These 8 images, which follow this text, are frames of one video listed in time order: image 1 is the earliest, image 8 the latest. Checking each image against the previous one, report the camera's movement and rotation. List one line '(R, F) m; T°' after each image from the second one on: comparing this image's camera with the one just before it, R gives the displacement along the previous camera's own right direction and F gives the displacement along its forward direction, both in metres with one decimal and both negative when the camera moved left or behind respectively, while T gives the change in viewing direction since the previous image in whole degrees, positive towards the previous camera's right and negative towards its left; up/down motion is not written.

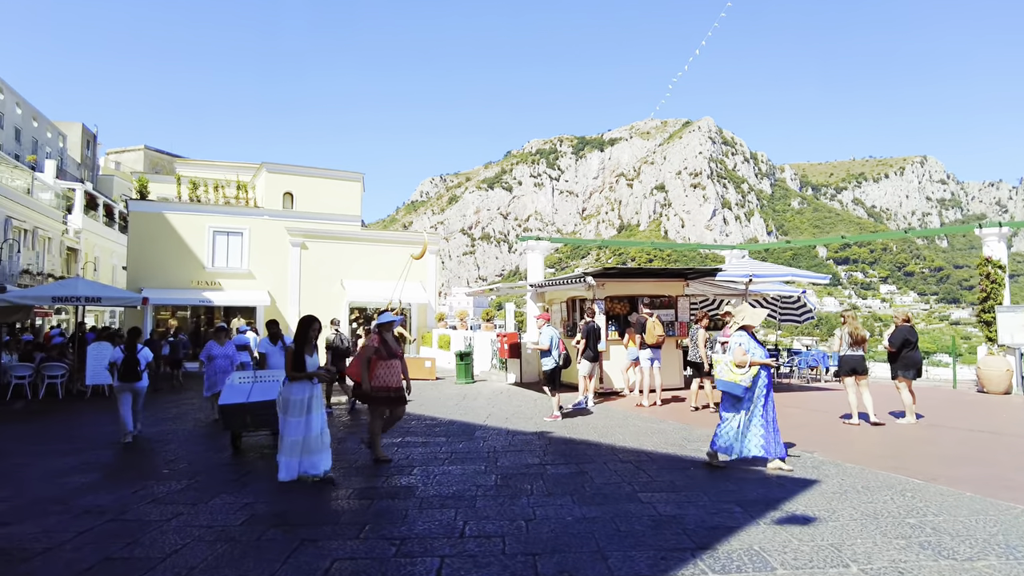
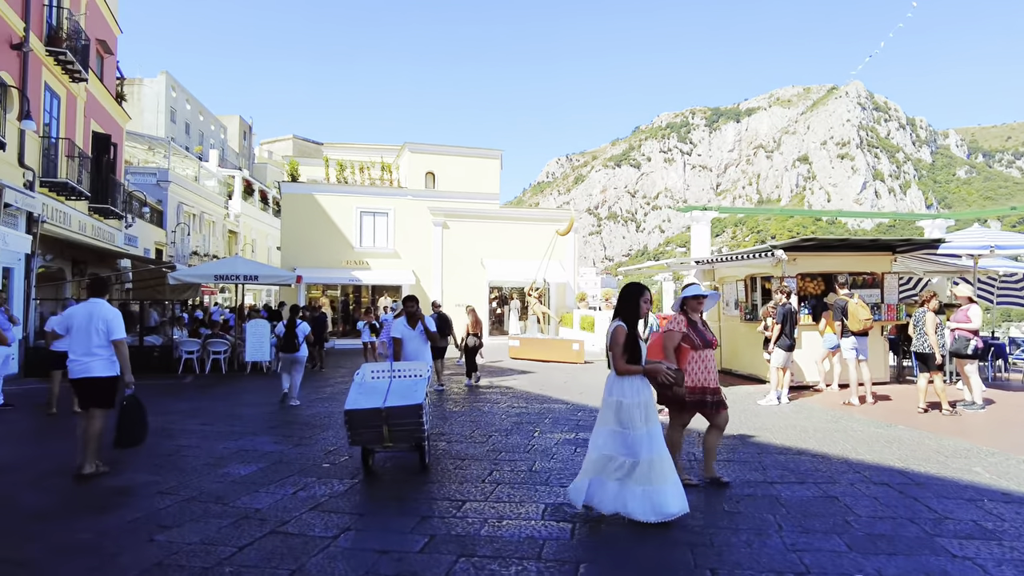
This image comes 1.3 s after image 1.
(-0.7, +1.0) m; -11°
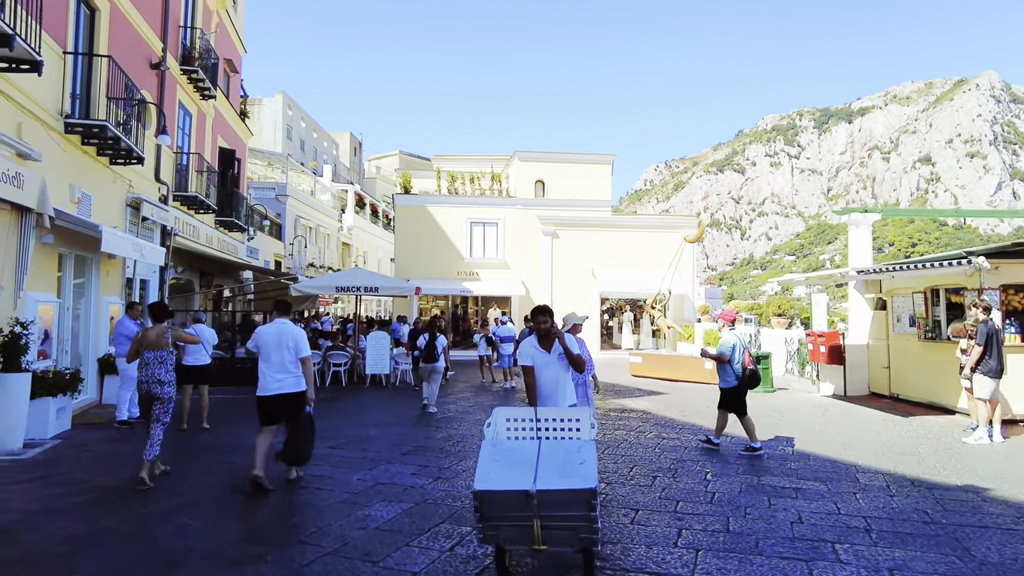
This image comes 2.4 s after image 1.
(-0.6, +0.8) m; -8°
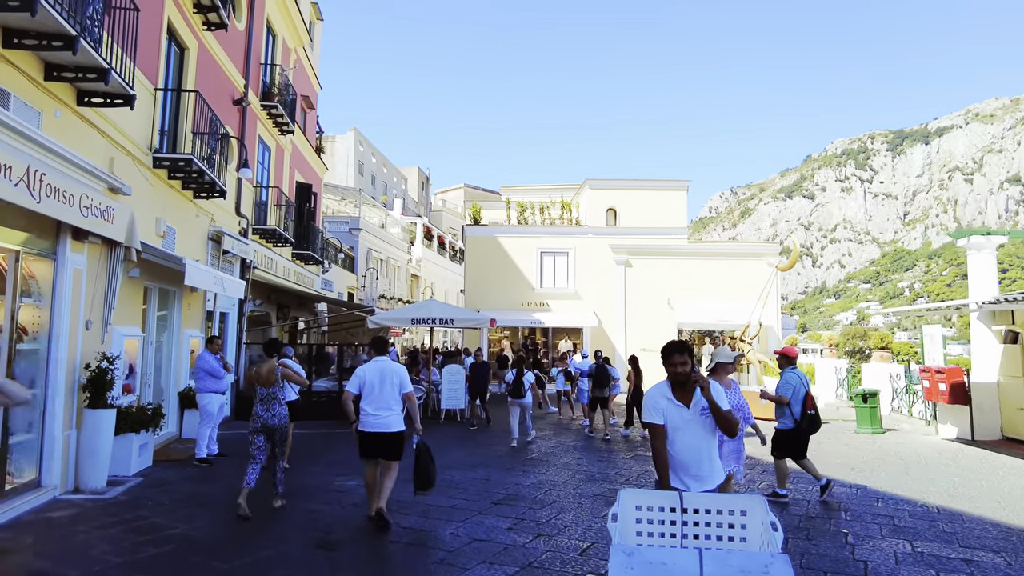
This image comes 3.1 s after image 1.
(-0.4, +0.5) m; -5°
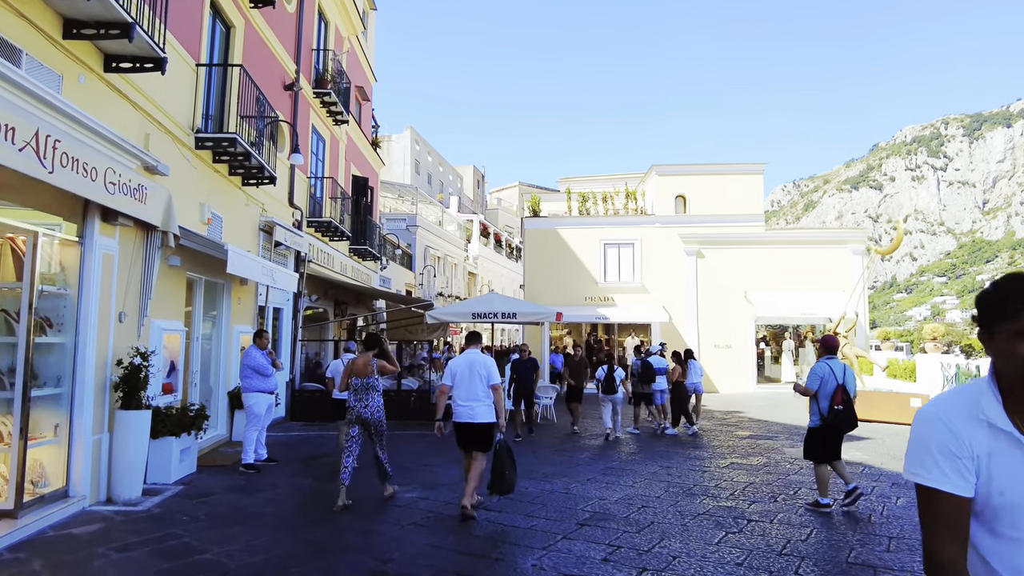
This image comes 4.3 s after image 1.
(-0.2, +1.0) m; -5°
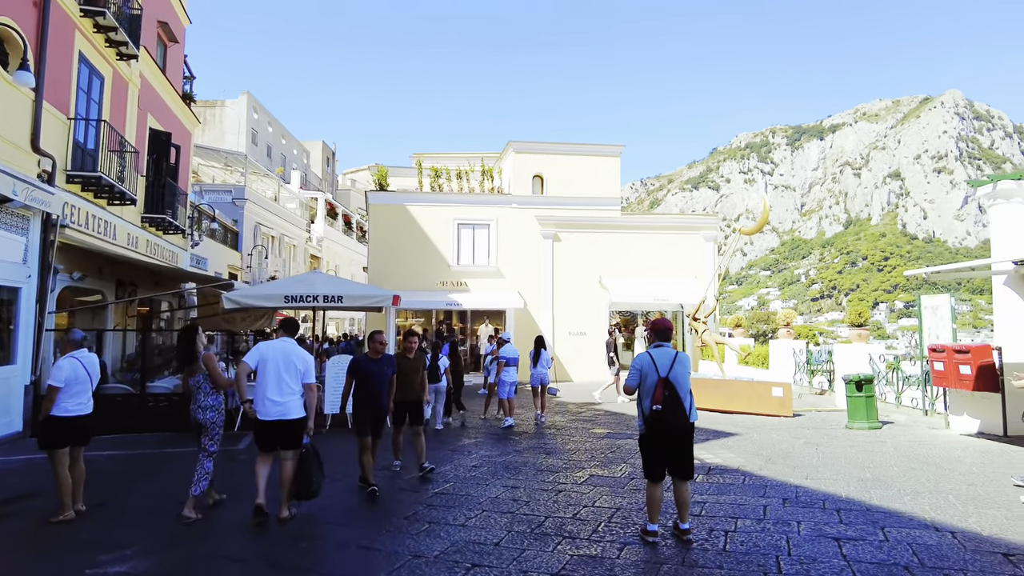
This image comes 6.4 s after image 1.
(+0.5, +1.9) m; +12°
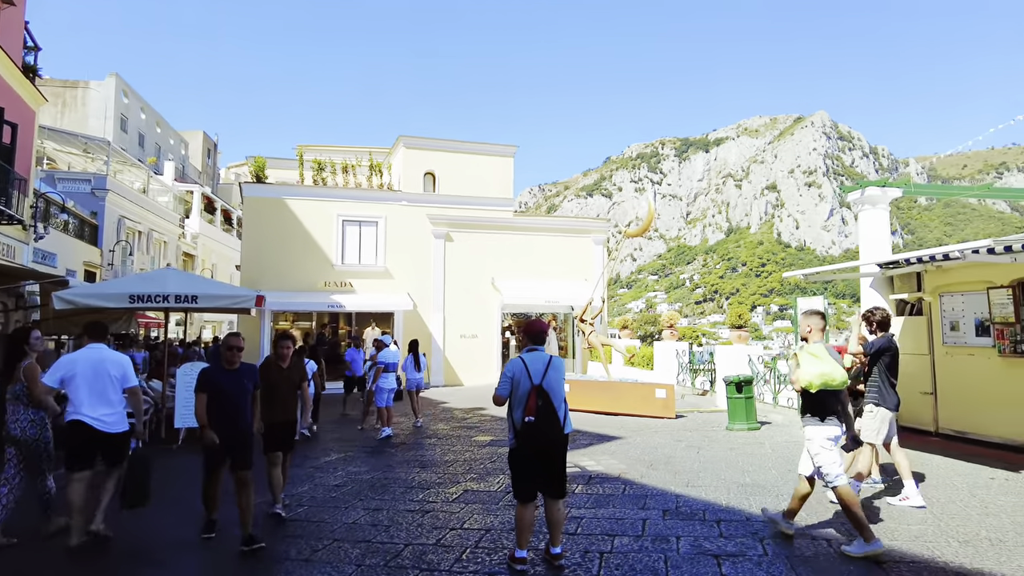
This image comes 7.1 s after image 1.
(+0.3, +0.5) m; +9°
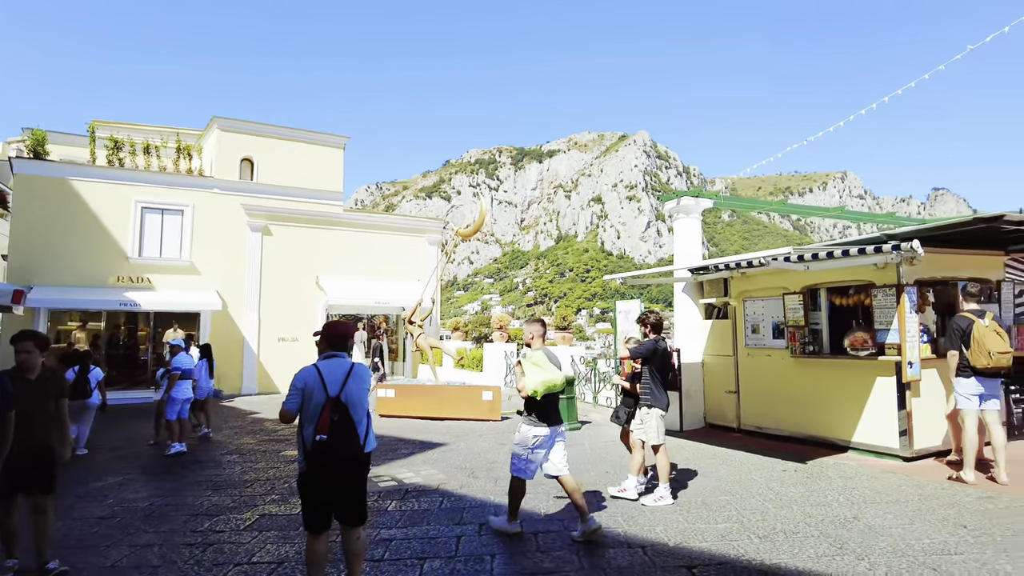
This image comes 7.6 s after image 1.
(+0.2, +0.4) m; +14°
